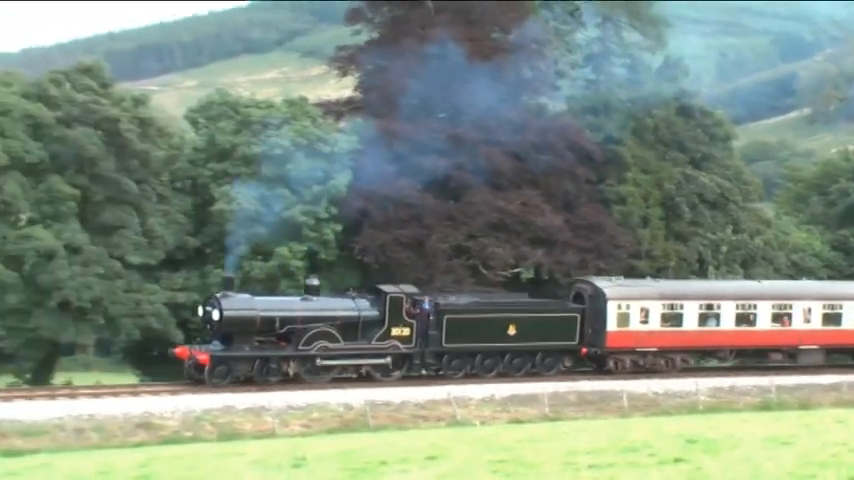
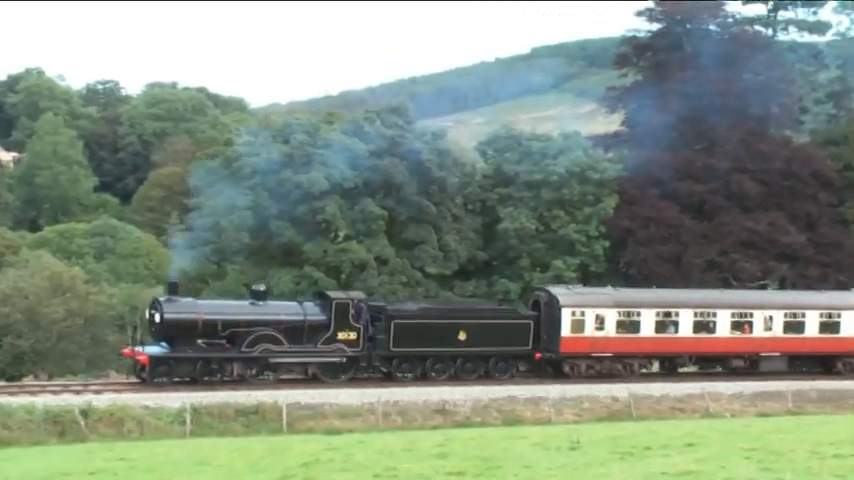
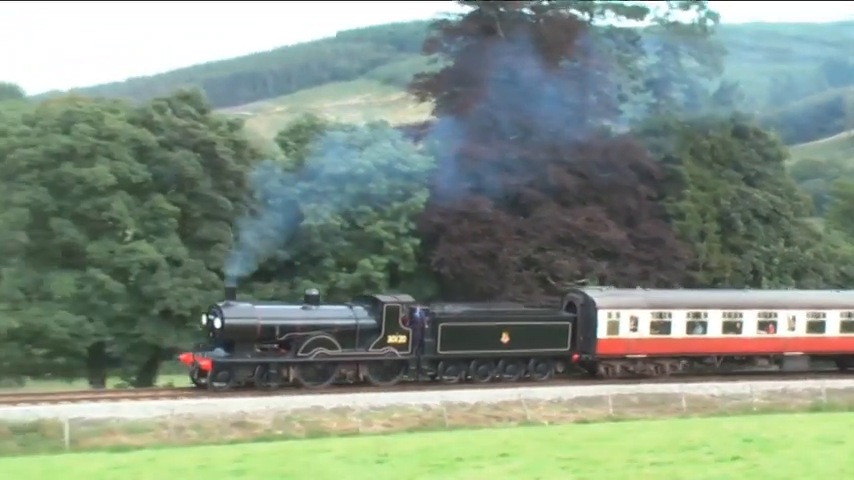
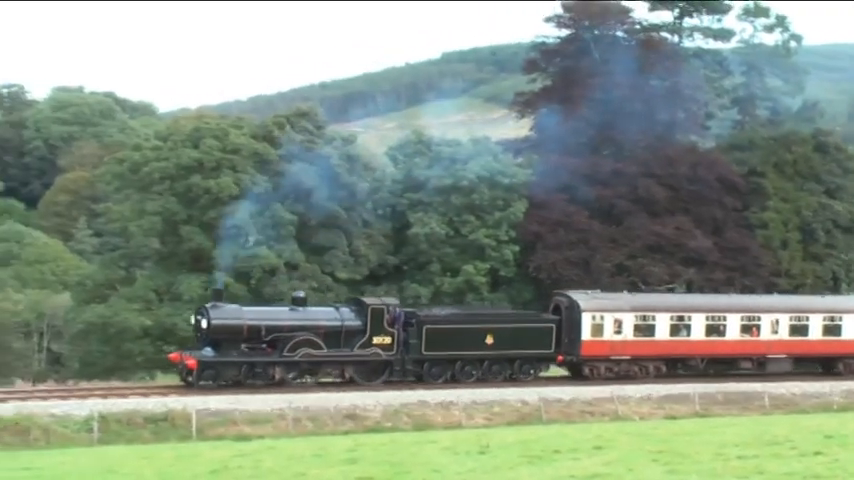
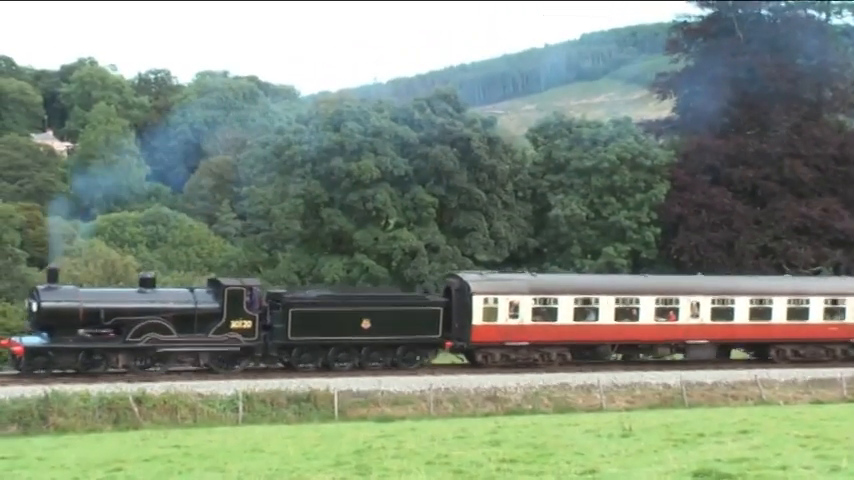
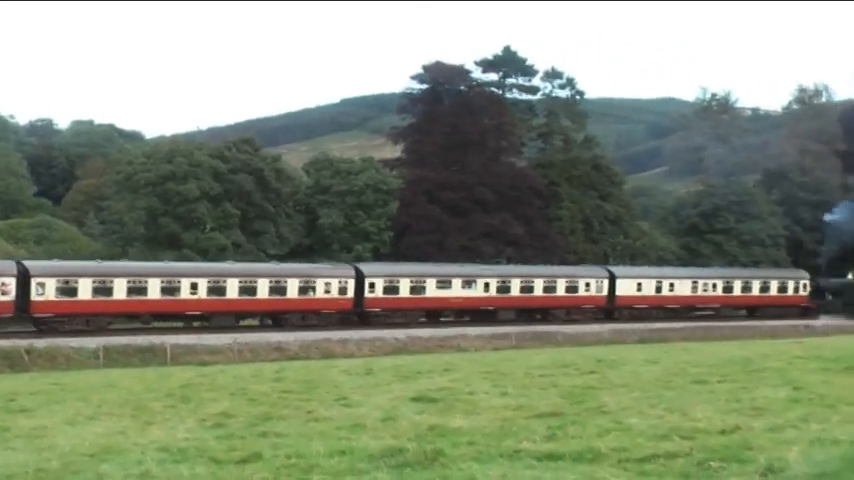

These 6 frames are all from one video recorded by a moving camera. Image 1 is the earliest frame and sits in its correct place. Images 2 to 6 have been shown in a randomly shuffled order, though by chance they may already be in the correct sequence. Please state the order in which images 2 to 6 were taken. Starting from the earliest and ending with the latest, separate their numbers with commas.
3, 4, 2, 5, 6
